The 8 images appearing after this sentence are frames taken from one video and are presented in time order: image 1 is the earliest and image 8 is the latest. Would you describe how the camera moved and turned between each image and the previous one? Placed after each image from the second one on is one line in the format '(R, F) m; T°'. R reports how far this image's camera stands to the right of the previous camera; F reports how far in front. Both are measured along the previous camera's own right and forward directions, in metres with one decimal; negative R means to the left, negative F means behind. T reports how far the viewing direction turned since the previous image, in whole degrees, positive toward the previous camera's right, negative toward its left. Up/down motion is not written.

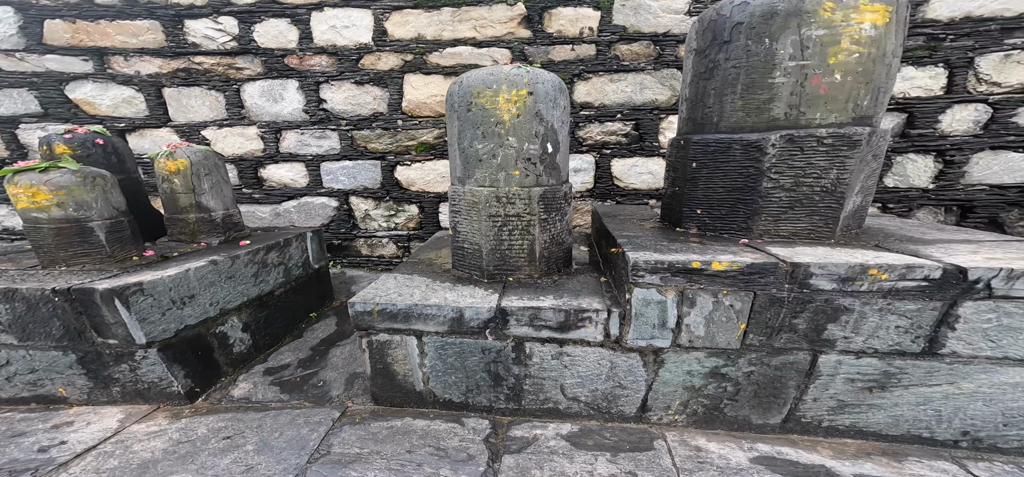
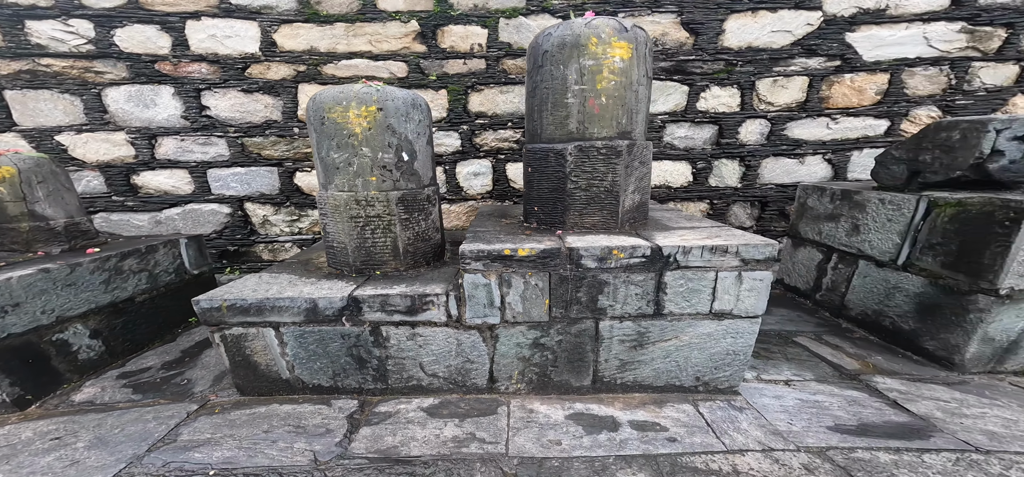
(+0.4, -0.3) m; +9°
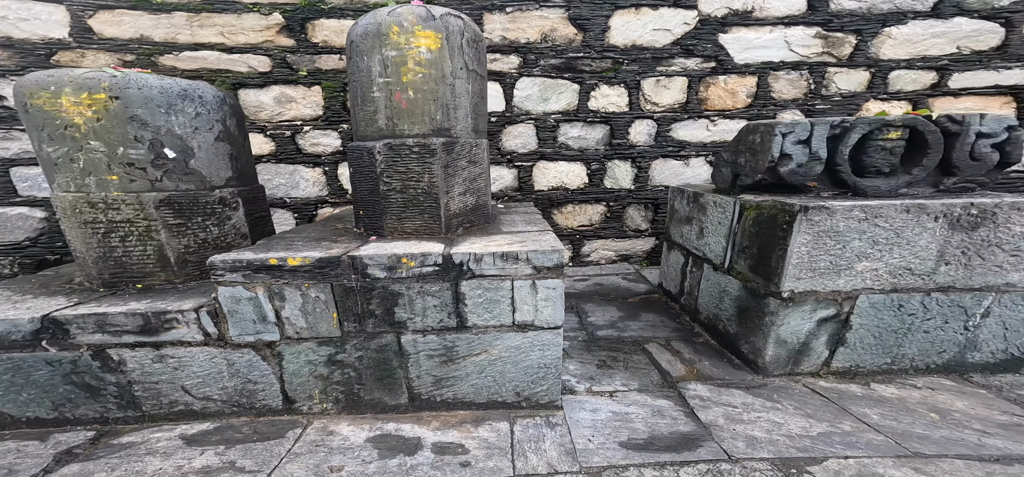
(+0.7, +0.1) m; +4°
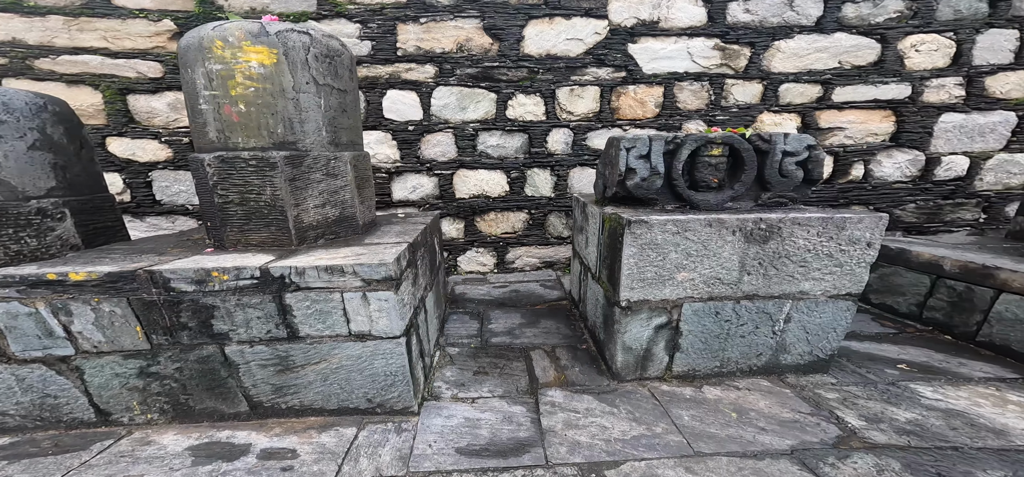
(+0.6, -0.1) m; +2°
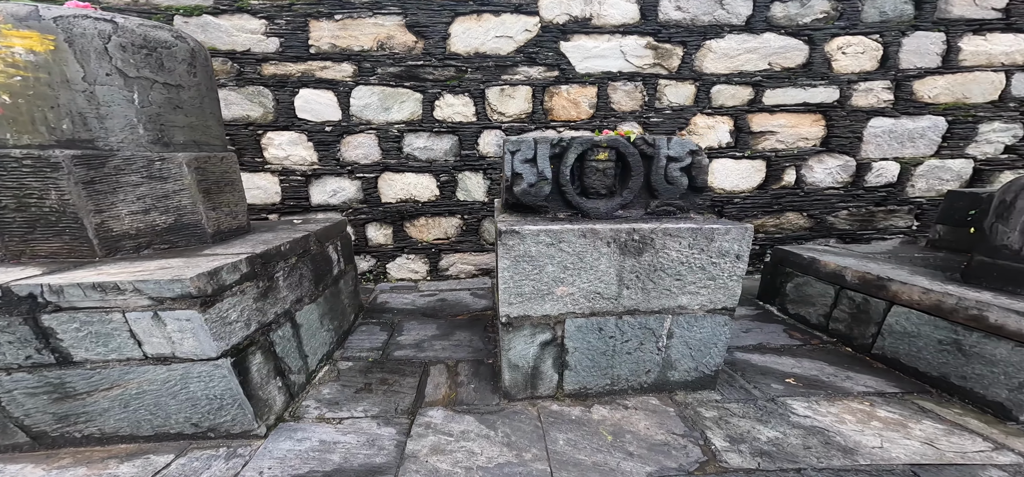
(+0.6, +0.1) m; +1°
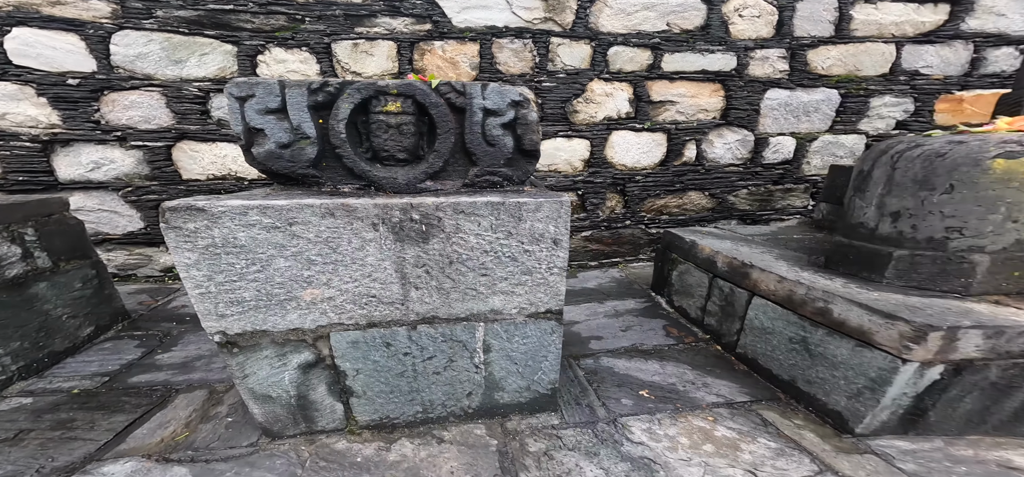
(+0.8, +0.5) m; +7°
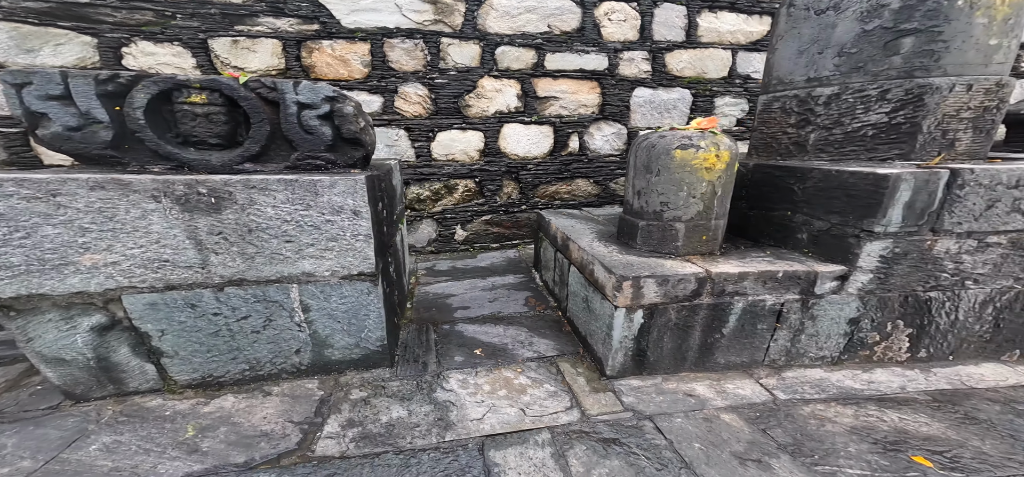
(+0.6, -0.3) m; +6°
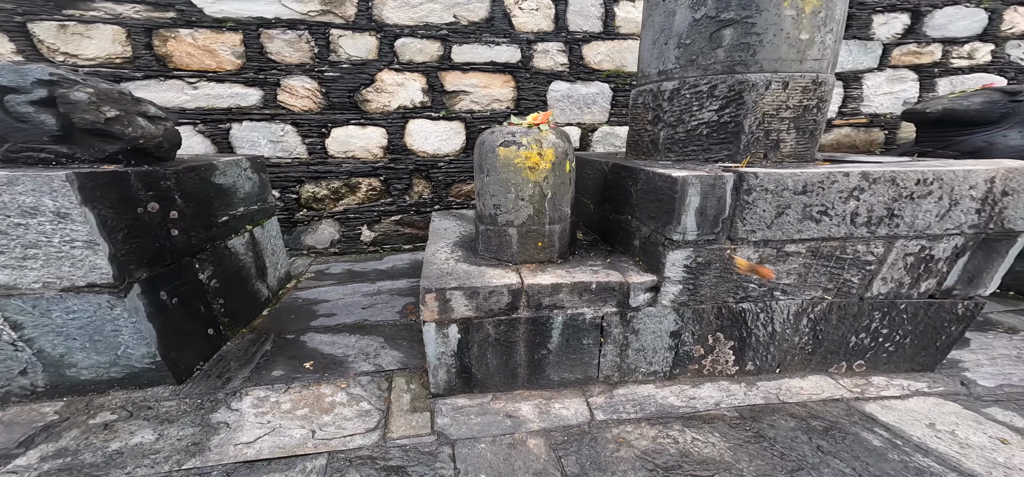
(+0.7, +0.1) m; +2°
